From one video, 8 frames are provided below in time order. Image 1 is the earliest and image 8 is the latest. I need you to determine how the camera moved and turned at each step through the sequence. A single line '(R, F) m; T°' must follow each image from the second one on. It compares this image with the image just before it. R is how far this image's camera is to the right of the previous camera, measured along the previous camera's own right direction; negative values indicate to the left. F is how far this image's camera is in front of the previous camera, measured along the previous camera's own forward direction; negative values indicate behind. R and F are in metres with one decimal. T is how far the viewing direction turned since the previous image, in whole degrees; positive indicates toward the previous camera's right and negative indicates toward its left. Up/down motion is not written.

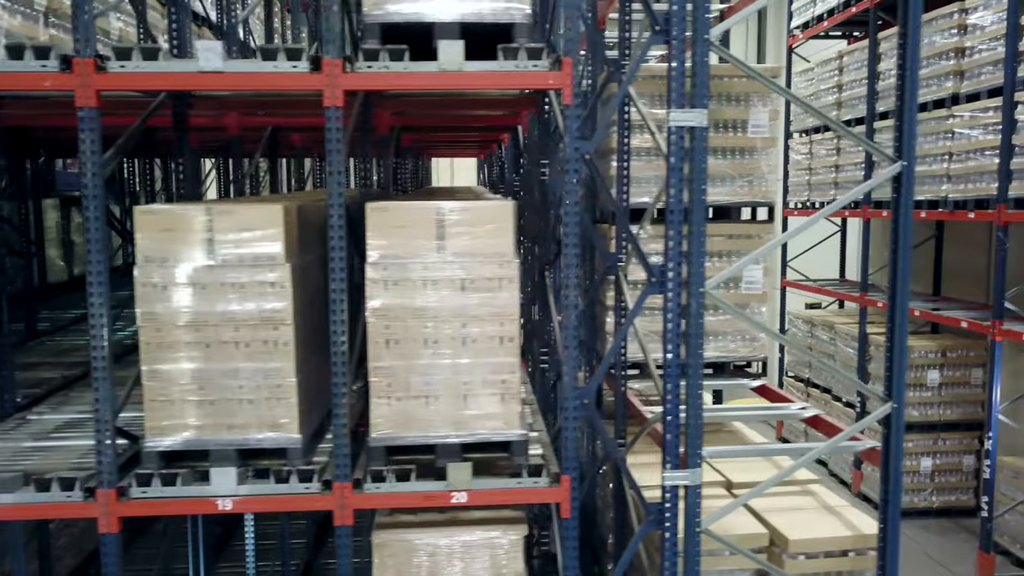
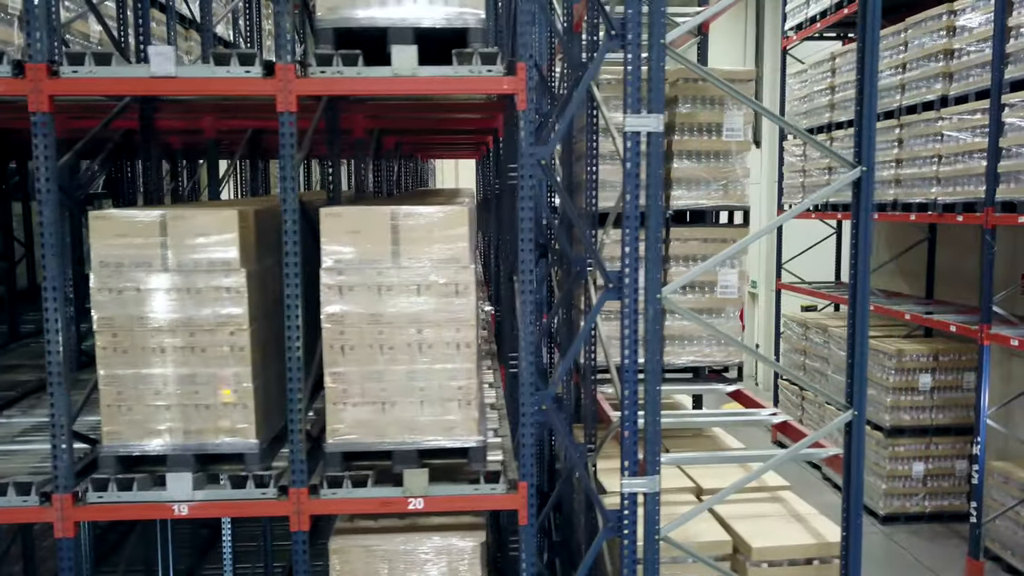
(+0.2, 0.0) m; 0°
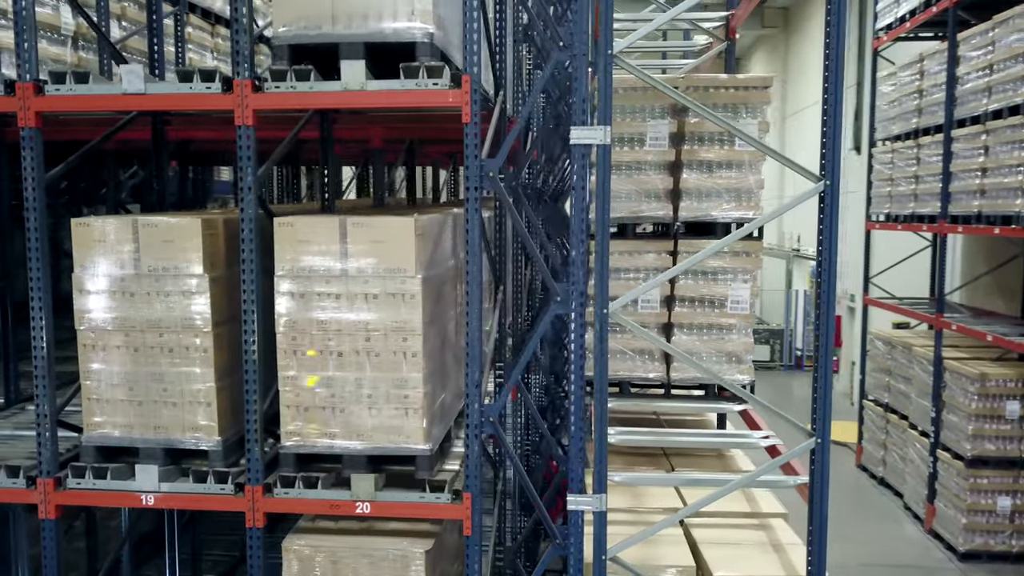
(+0.8, +0.1) m; -8°
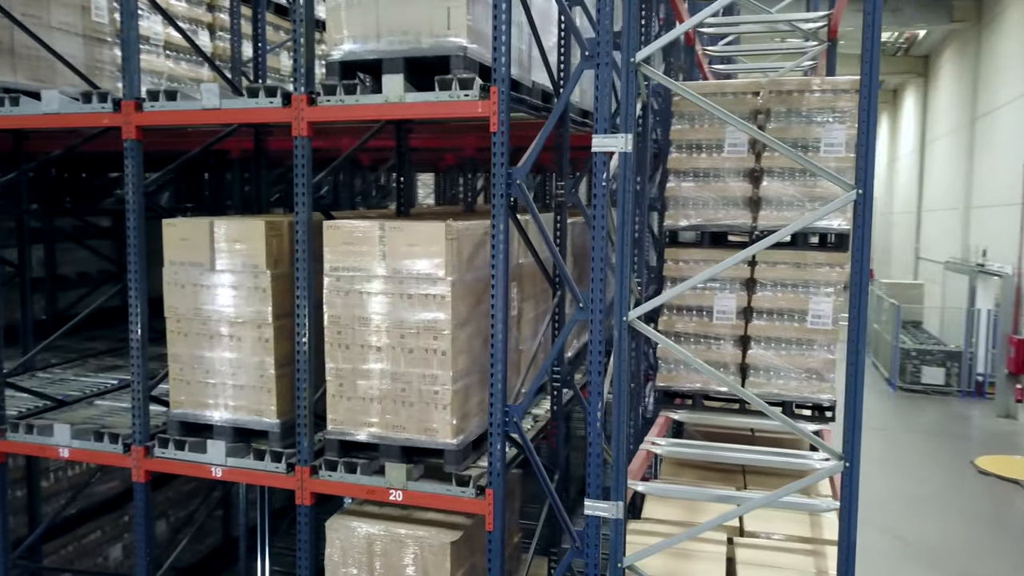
(+0.7, 0.0) m; -12°
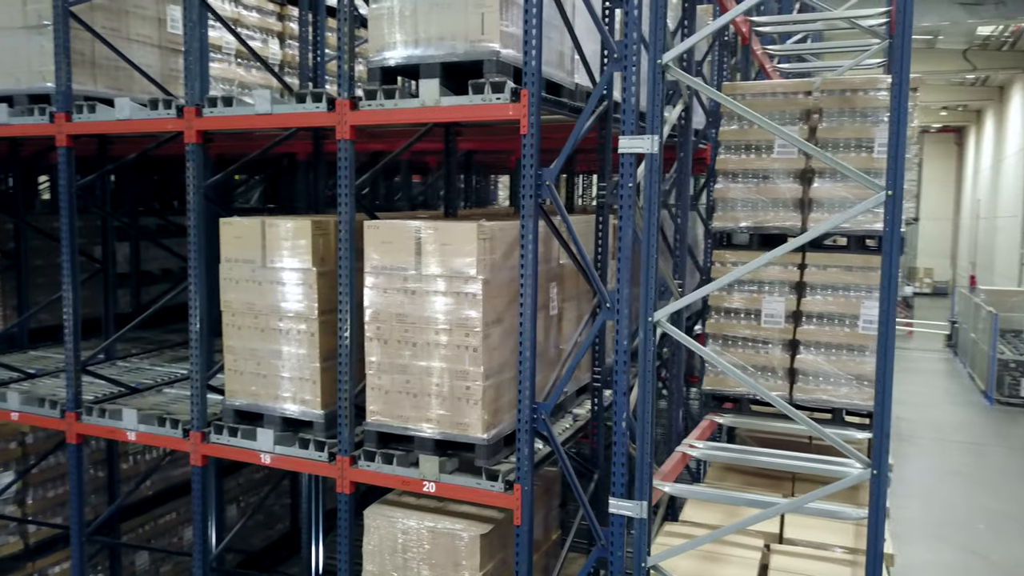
(+0.3, -0.1) m; -6°
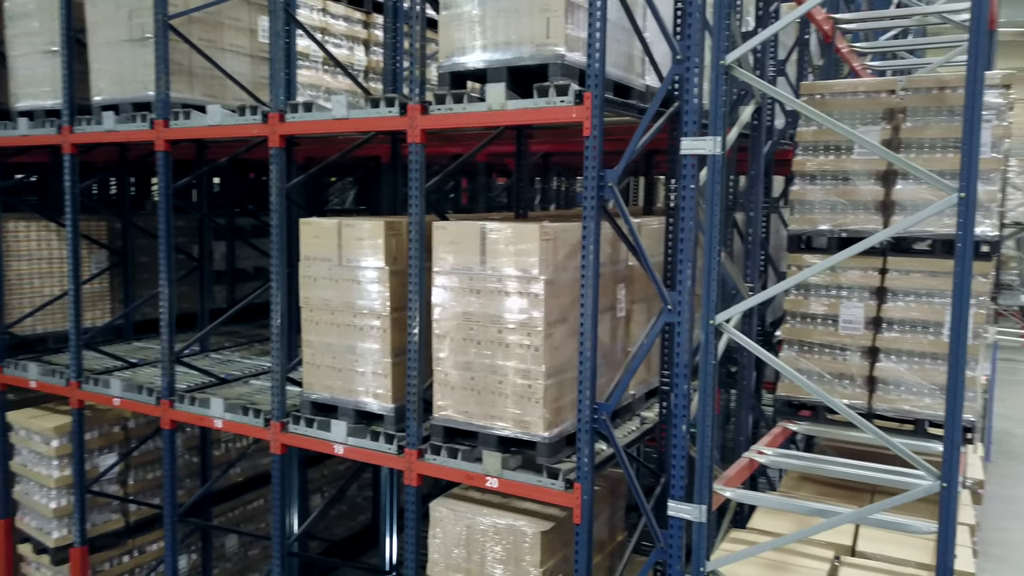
(+0.1, 0.0) m; -7°
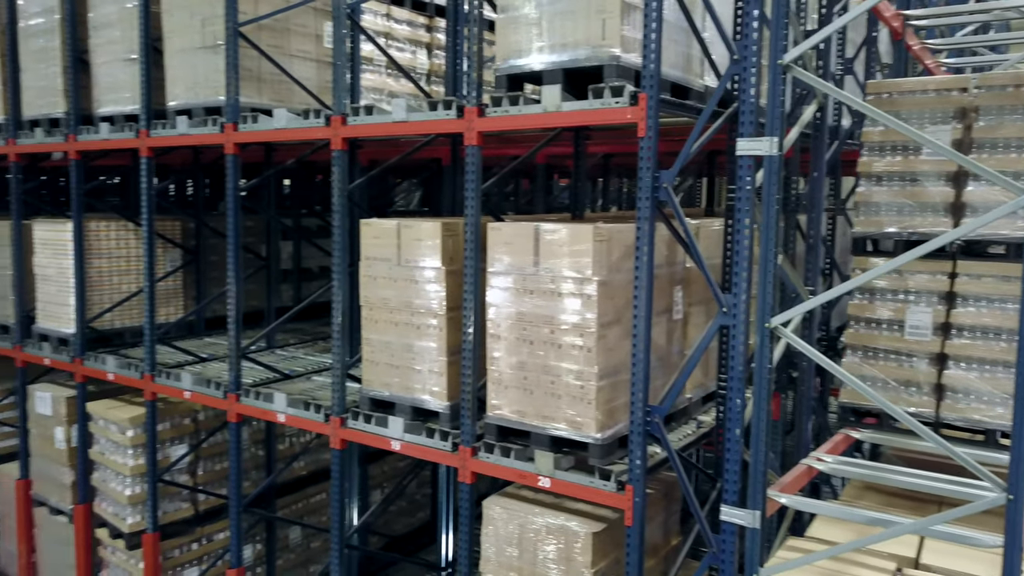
(+0.1, 0.0) m; -5°
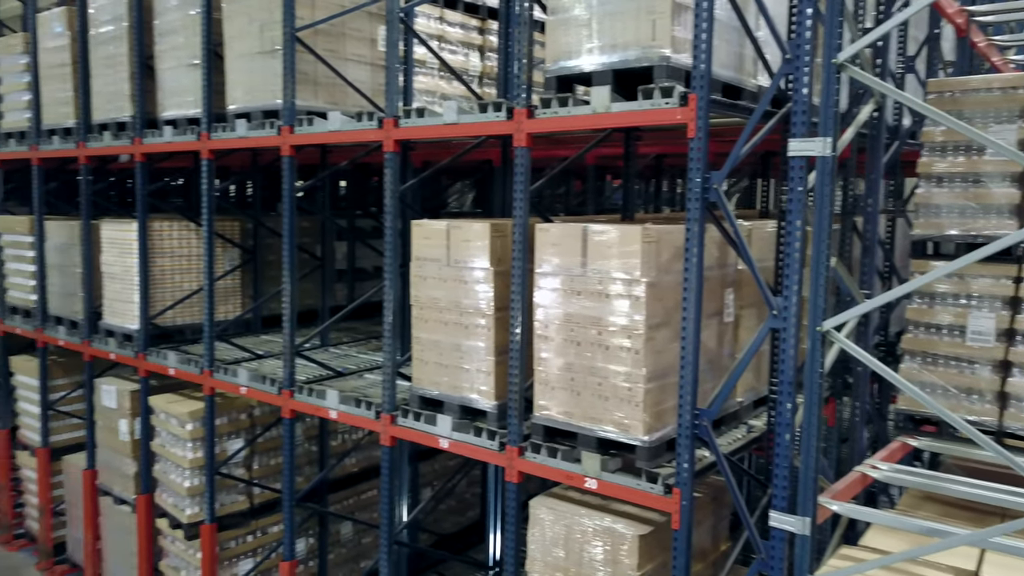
(0.0, 0.0) m; -4°
